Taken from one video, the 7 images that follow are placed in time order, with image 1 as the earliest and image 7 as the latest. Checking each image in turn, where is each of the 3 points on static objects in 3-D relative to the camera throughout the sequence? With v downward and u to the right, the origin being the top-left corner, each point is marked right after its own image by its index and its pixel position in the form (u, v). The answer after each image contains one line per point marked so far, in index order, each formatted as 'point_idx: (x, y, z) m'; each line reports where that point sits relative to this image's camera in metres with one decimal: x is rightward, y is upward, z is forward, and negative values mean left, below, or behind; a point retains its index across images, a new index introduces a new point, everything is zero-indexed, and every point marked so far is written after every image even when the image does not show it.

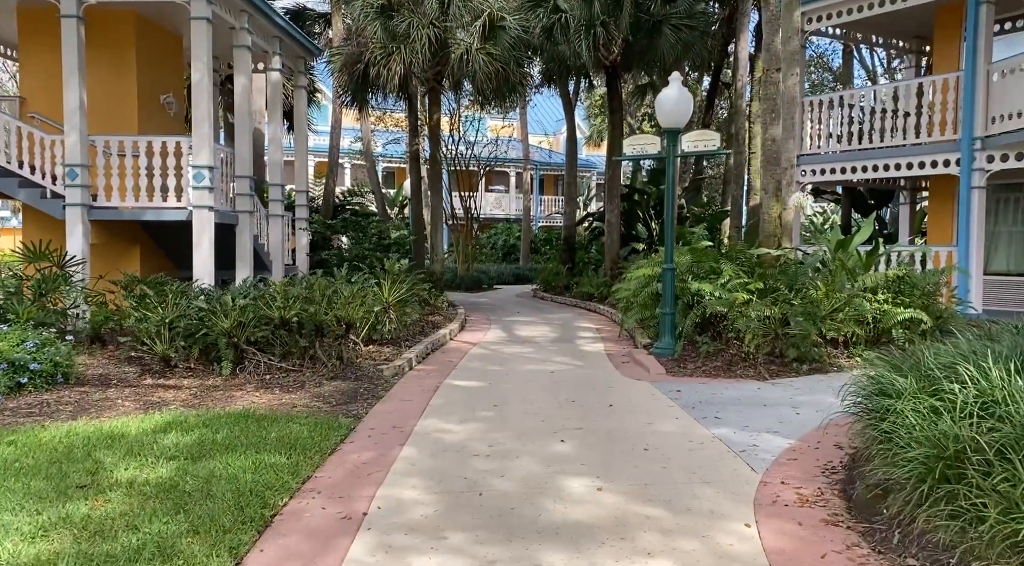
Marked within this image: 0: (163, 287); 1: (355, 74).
0: (-4.0, 0.0, +9.5) m
1: (-2.9, +3.9, +15.4) m
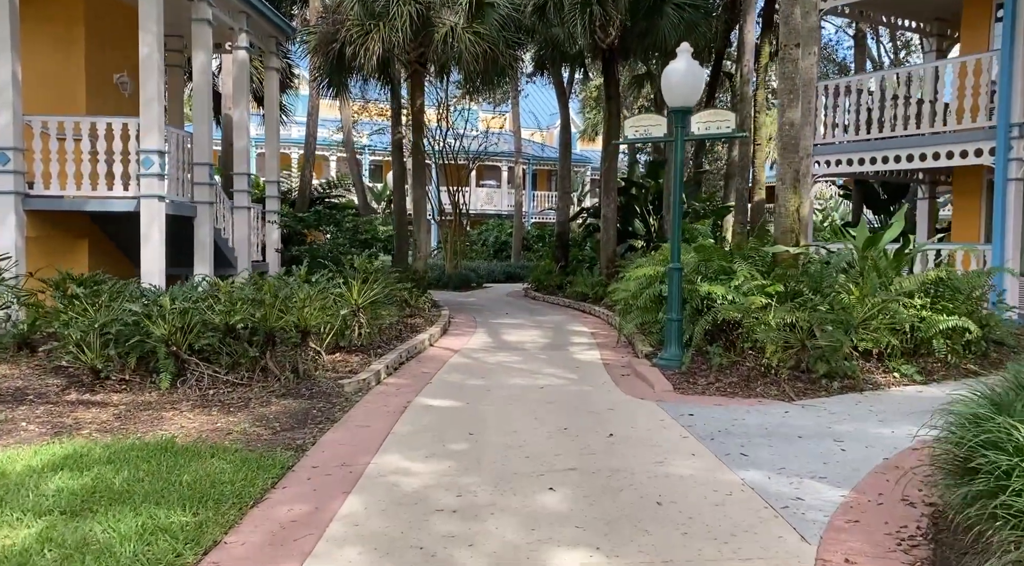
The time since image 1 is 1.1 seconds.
0: (-4.1, 0.0, +8.3) m
1: (-3.1, +3.9, +14.3) m
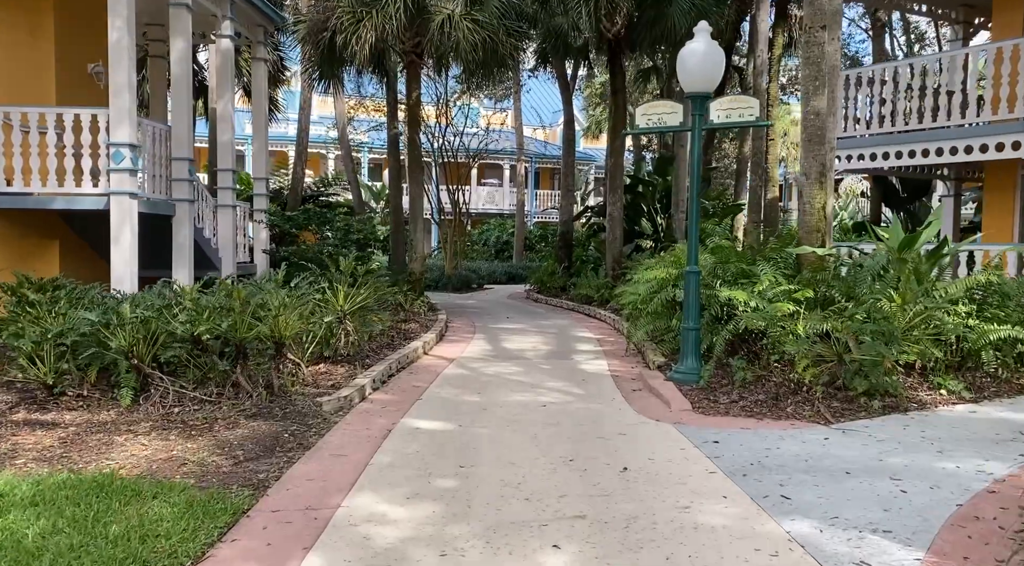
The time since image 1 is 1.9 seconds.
0: (-4.2, -0.1, +7.6) m
1: (-3.1, +3.9, +13.5) m
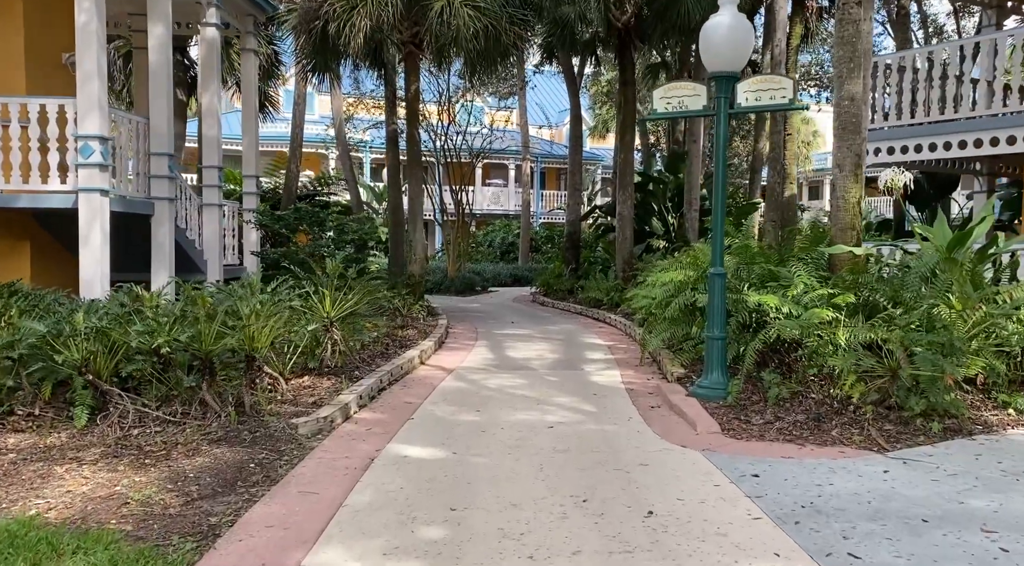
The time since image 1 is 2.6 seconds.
0: (-4.1, -0.1, +6.9) m
1: (-3.1, +3.8, +12.8) m
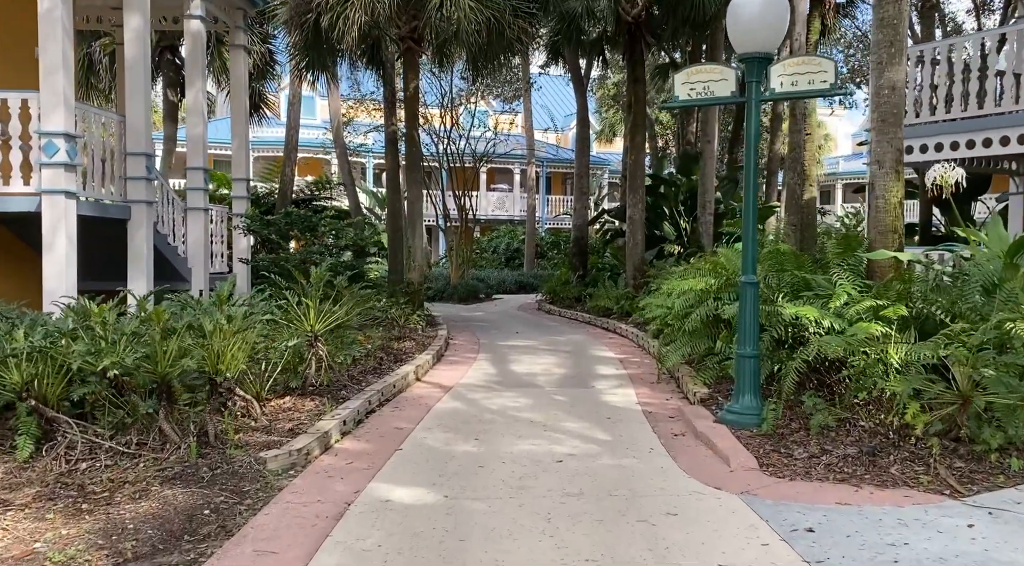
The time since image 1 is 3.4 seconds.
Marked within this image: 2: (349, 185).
0: (-4.1, -0.2, +6.2) m
1: (-3.0, +3.7, +12.1) m
2: (-3.3, +2.0, +17.0) m
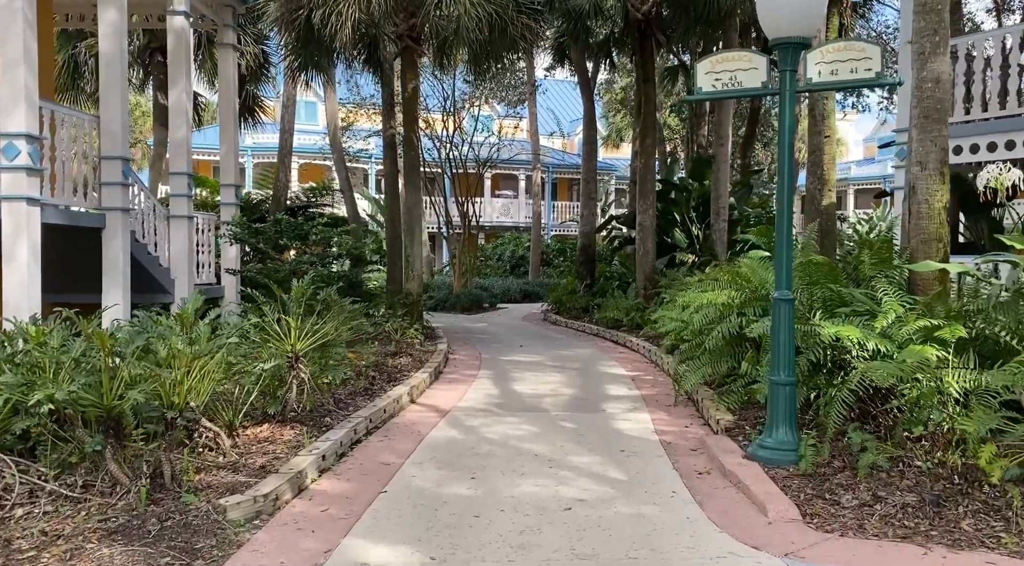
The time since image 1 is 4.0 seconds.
0: (-4.1, -0.3, +5.5) m
1: (-2.9, +3.6, +11.5) m
2: (-3.2, +1.8, +16.4) m
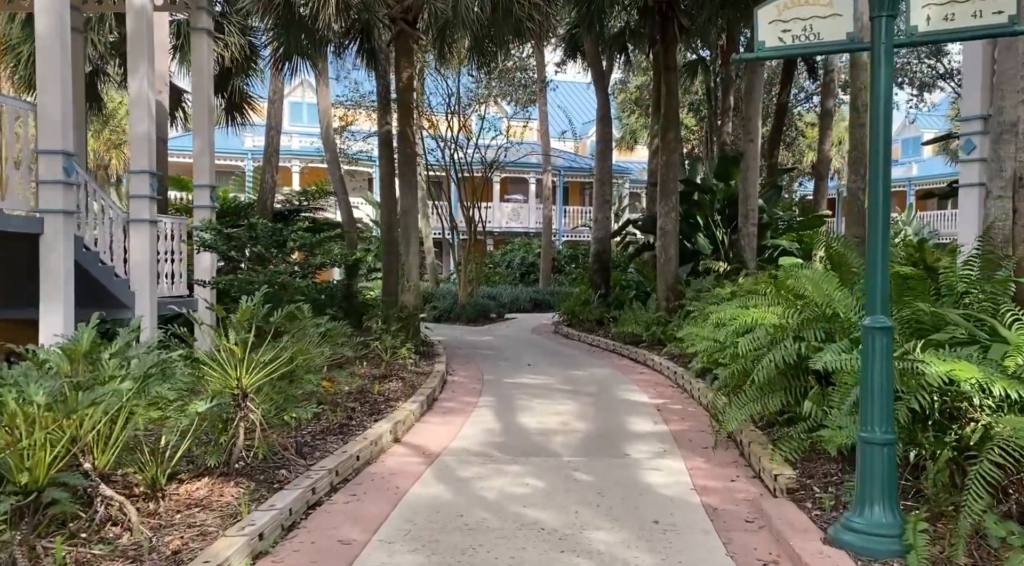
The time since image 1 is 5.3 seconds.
0: (-4.1, -0.4, +4.3) m
1: (-2.9, +3.4, +10.3) m
2: (-3.1, +1.6, +15.2) m
